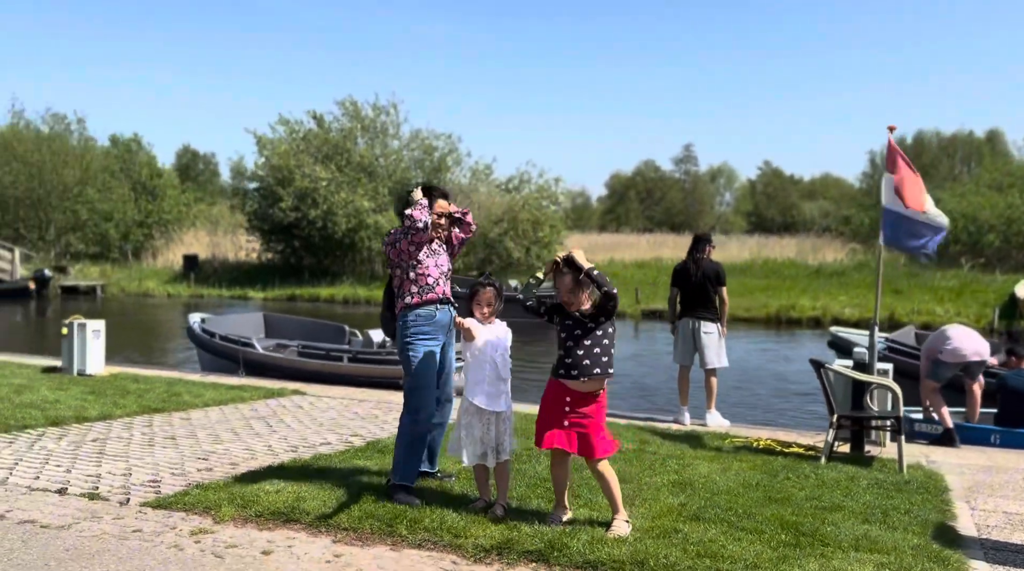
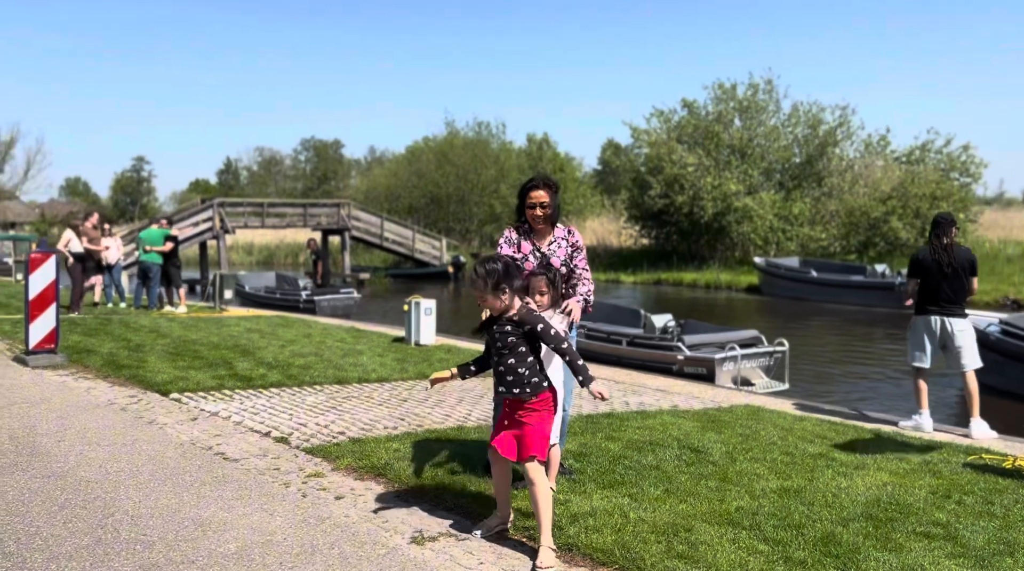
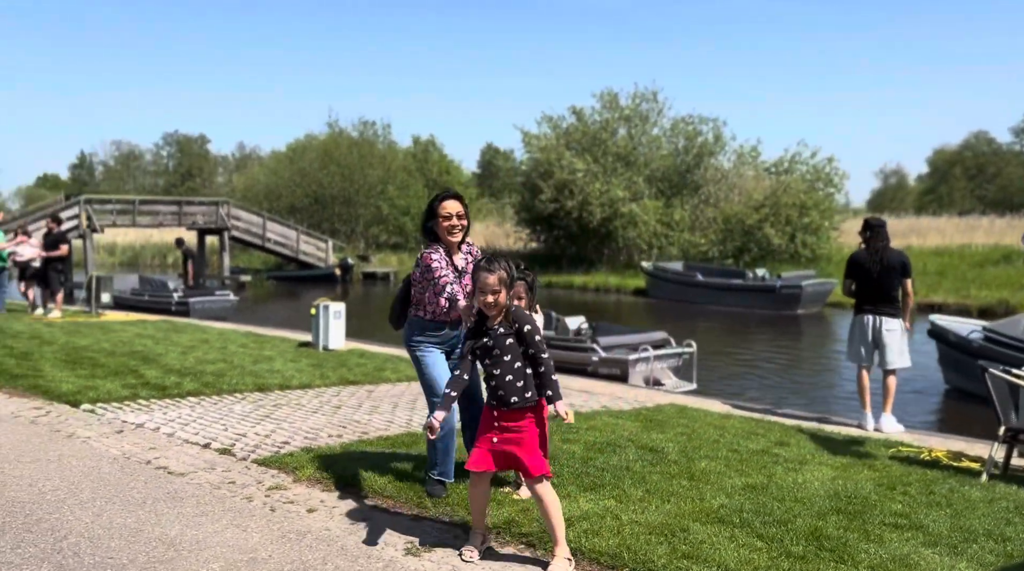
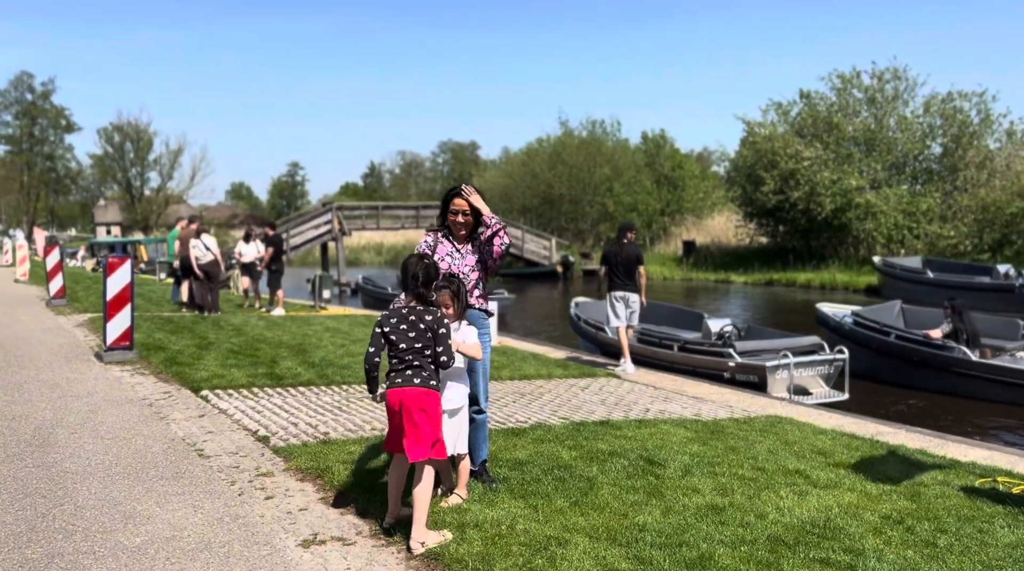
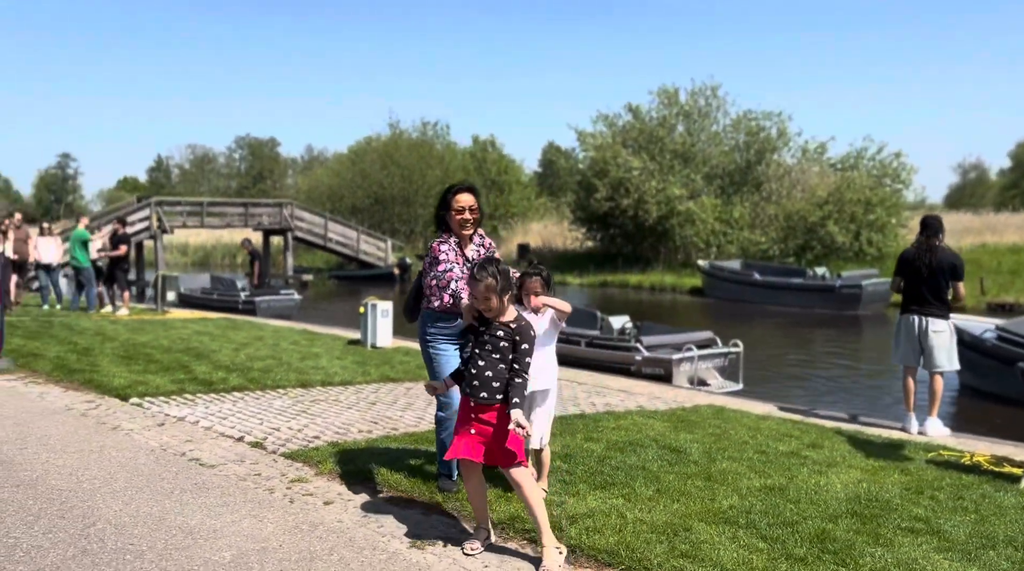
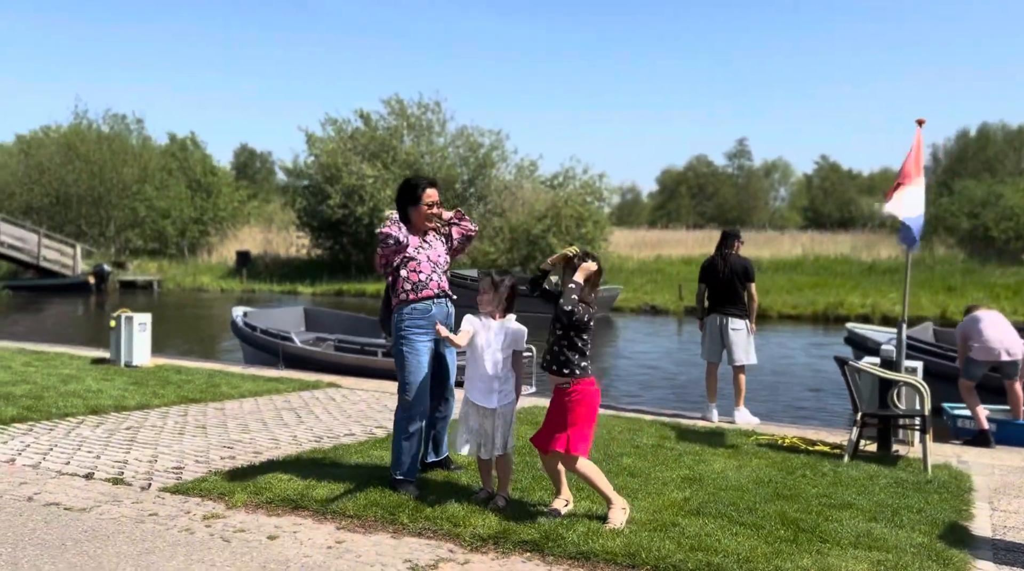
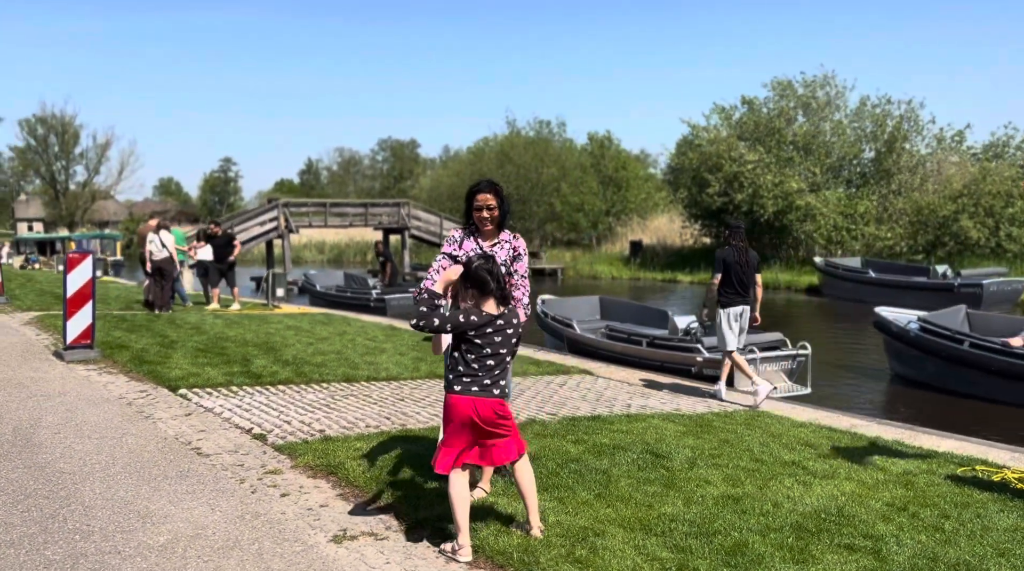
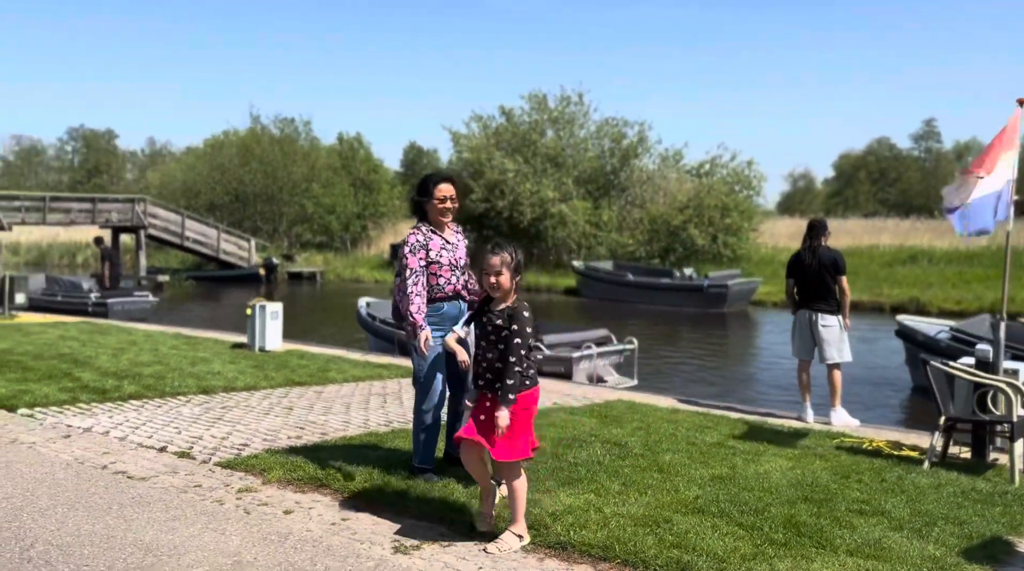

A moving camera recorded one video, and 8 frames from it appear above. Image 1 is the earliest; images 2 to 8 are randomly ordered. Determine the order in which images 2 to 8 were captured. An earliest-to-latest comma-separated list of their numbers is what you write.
6, 8, 3, 5, 2, 7, 4
